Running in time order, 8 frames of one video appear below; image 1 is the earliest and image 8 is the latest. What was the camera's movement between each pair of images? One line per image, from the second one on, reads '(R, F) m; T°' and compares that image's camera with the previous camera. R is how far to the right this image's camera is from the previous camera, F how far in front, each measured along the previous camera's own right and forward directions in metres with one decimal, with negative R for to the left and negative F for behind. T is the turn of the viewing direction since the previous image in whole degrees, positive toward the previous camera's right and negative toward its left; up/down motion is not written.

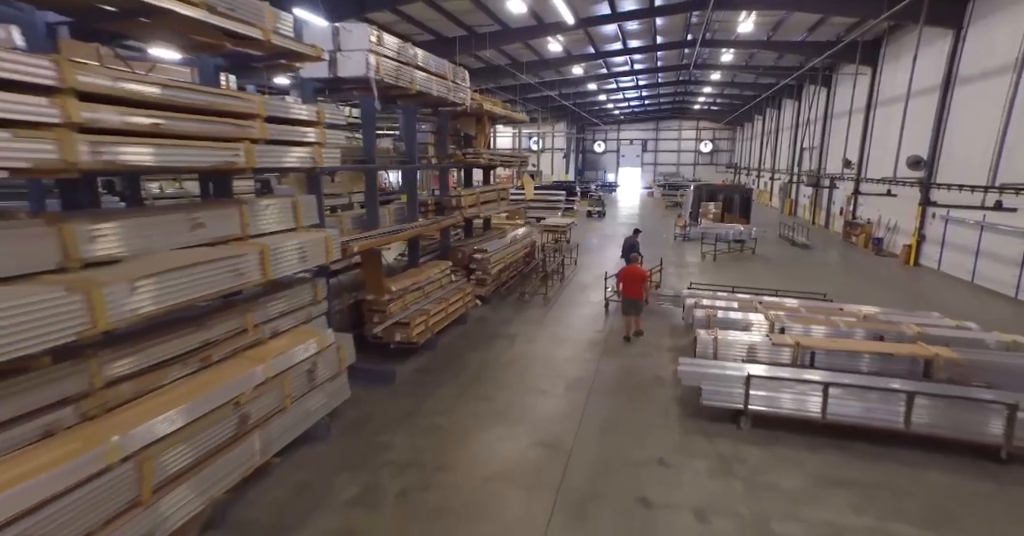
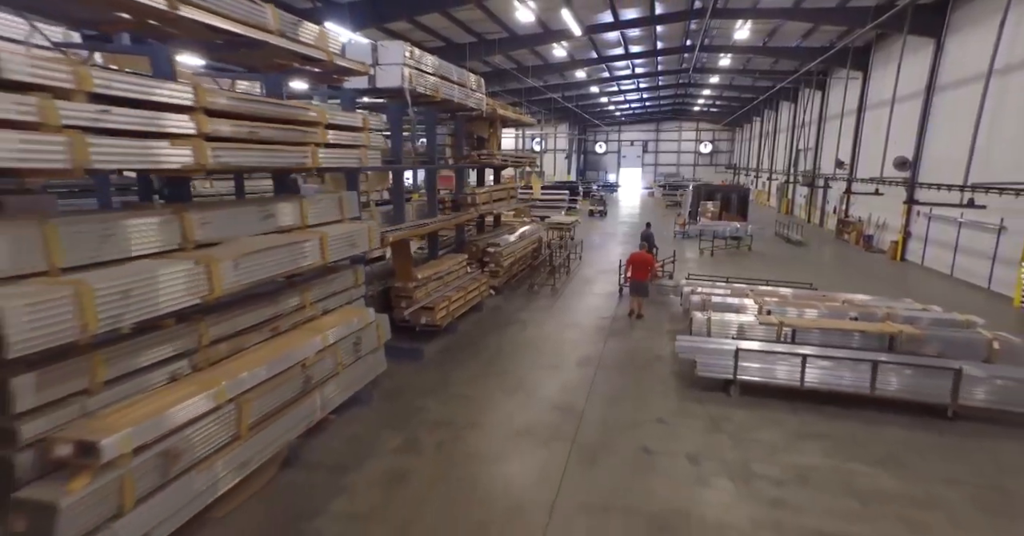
(-0.2, -0.7) m; 0°
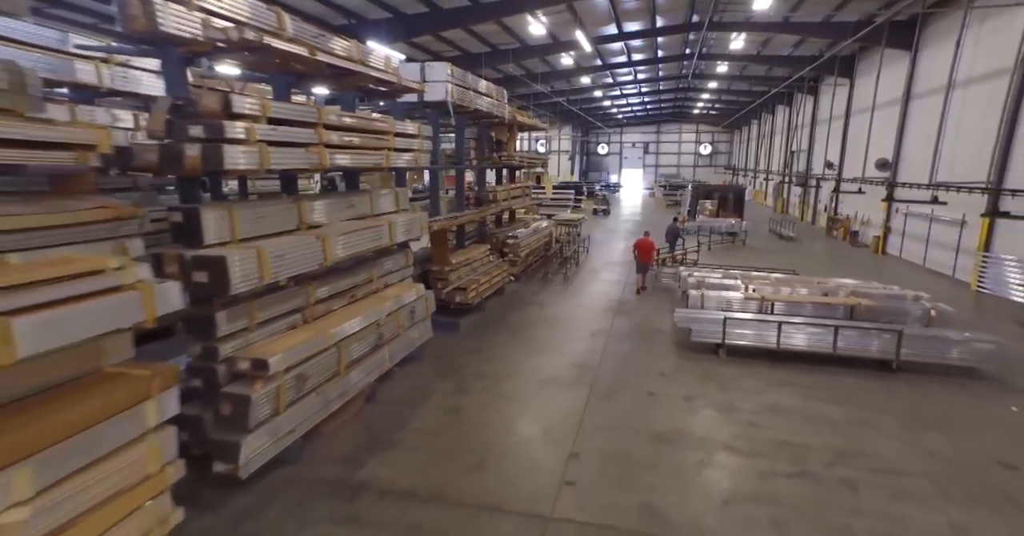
(-0.3, -1.1) m; 0°
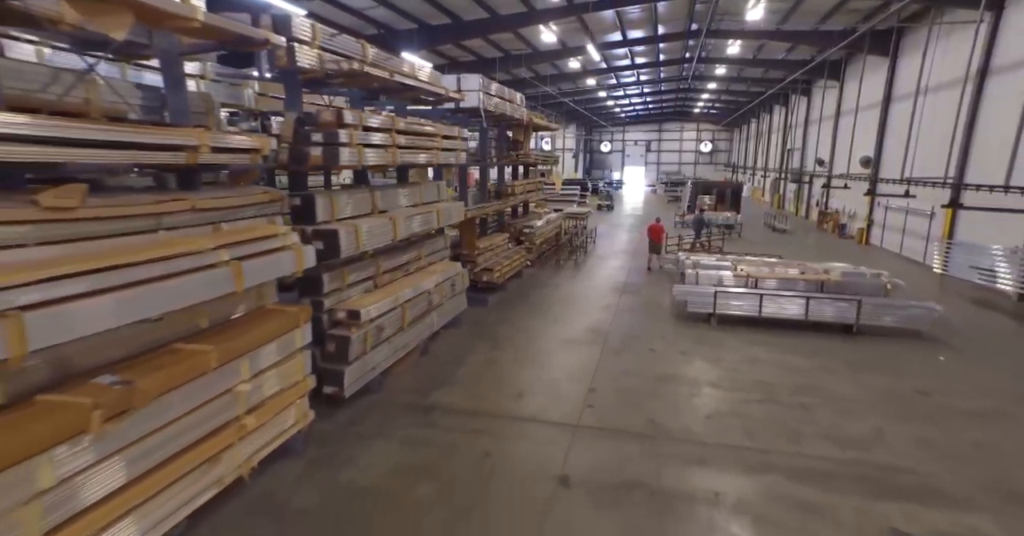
(-0.3, -1.1) m; 0°
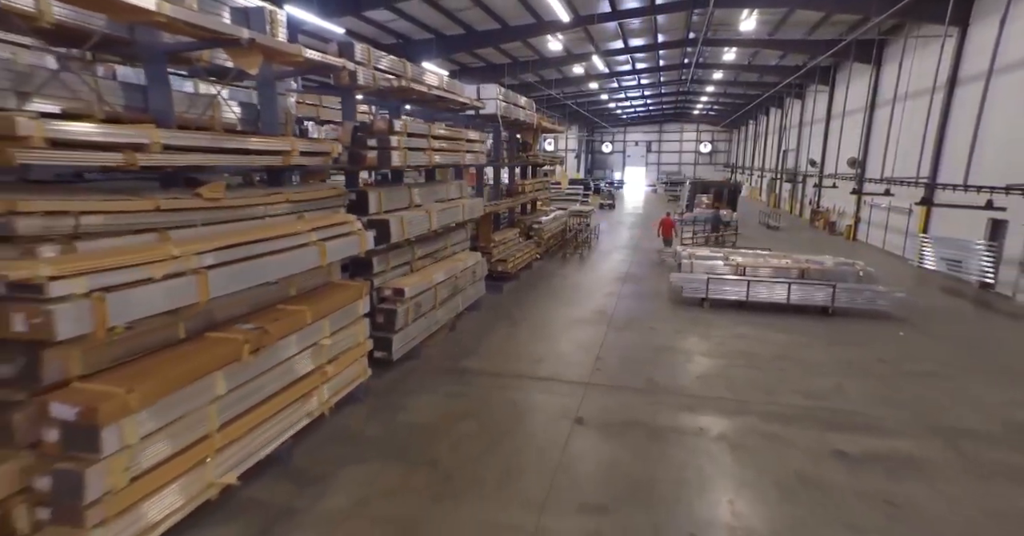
(-0.2, -0.9) m; 0°
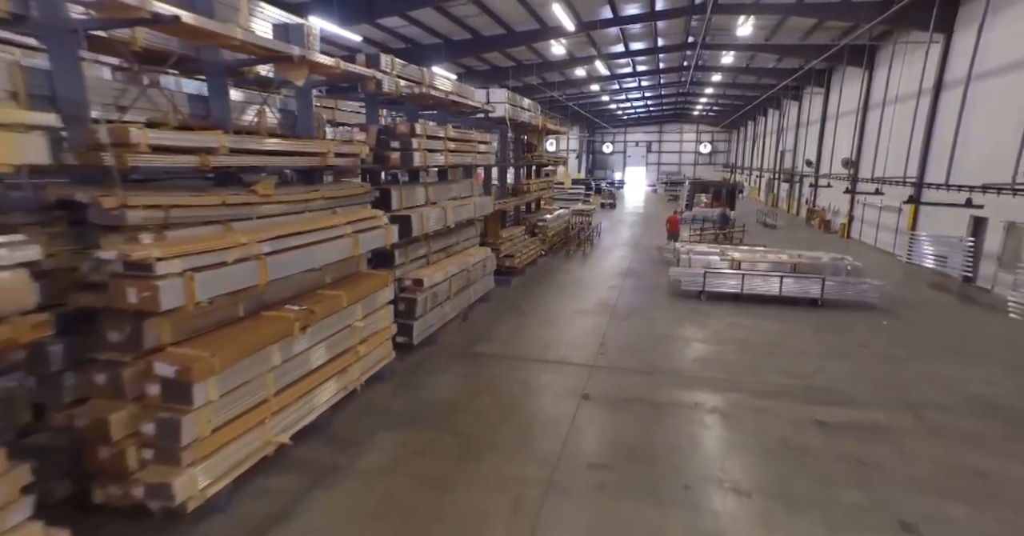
(-0.1, -0.5) m; 0°
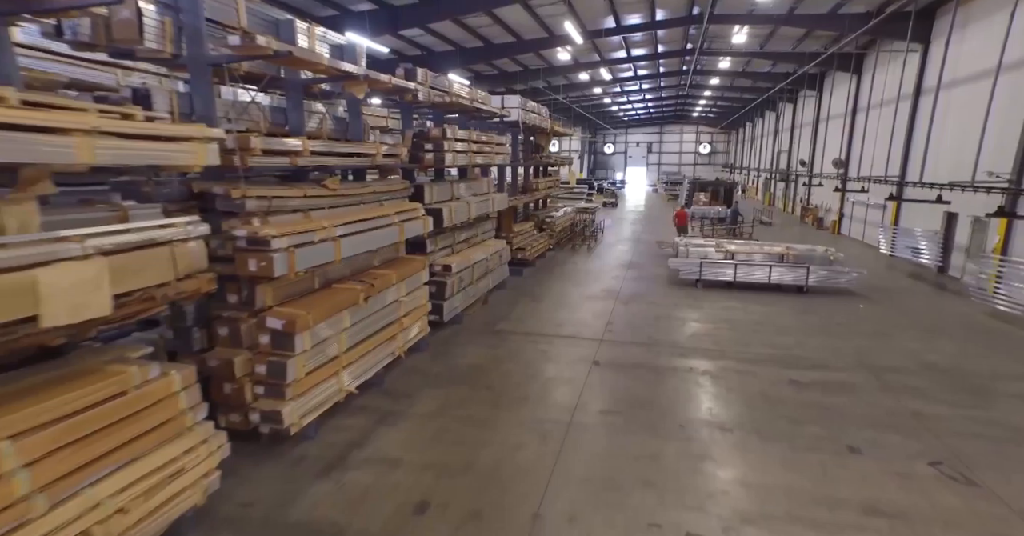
(-0.2, -0.8) m; 0°
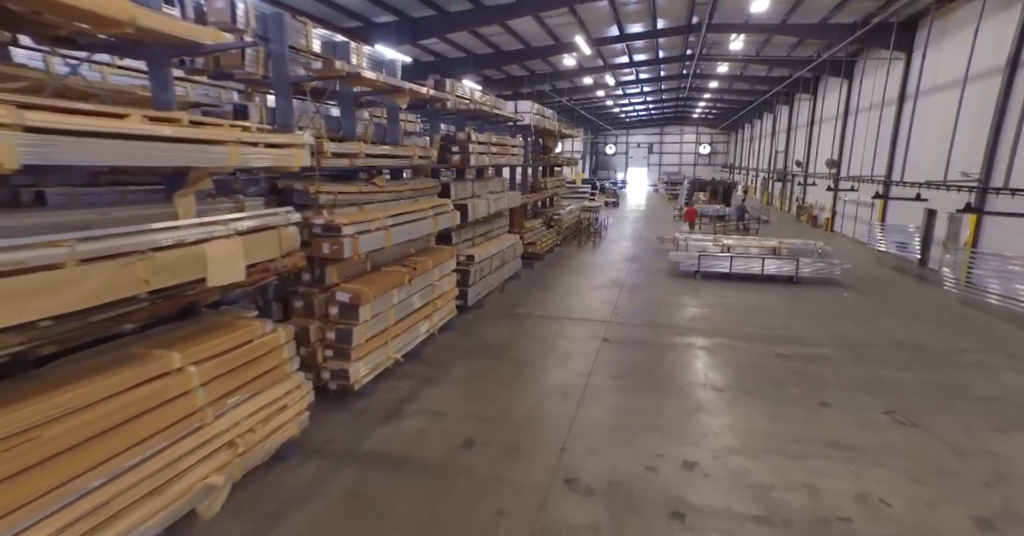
(-0.2, -0.7) m; 0°
